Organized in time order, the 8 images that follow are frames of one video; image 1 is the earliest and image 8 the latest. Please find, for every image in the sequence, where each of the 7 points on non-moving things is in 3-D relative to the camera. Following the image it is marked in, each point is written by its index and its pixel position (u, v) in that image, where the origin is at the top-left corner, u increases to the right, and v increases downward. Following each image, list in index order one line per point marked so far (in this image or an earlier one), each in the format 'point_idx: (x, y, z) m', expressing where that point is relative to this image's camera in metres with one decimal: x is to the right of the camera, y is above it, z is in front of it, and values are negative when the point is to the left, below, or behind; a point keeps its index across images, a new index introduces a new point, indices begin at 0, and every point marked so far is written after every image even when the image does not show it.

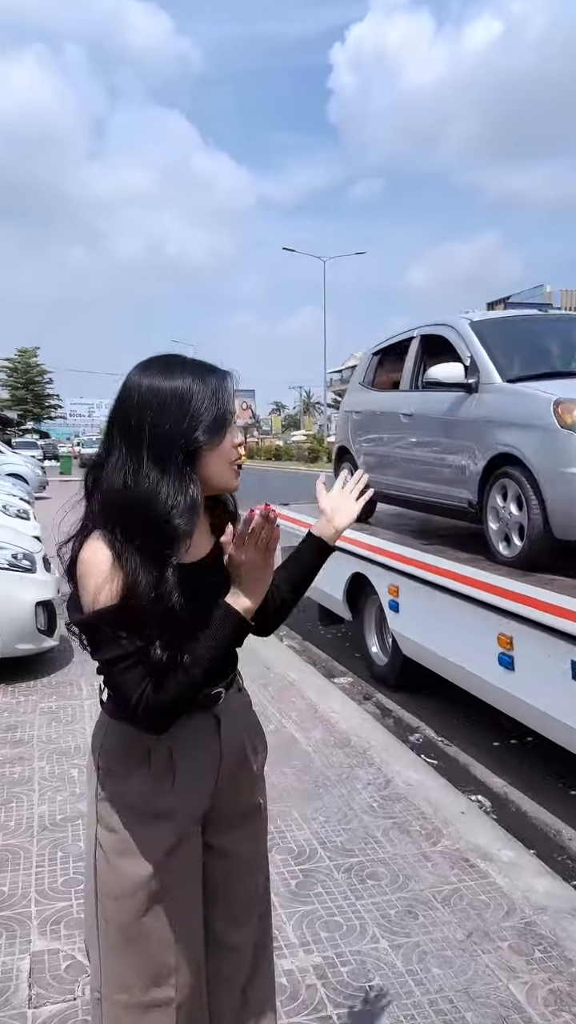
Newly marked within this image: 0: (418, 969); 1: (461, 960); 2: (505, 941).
0: (+0.4, -1.4, +2.3) m
1: (+0.6, -1.4, +2.3) m
2: (+0.7, -1.4, +2.4) m
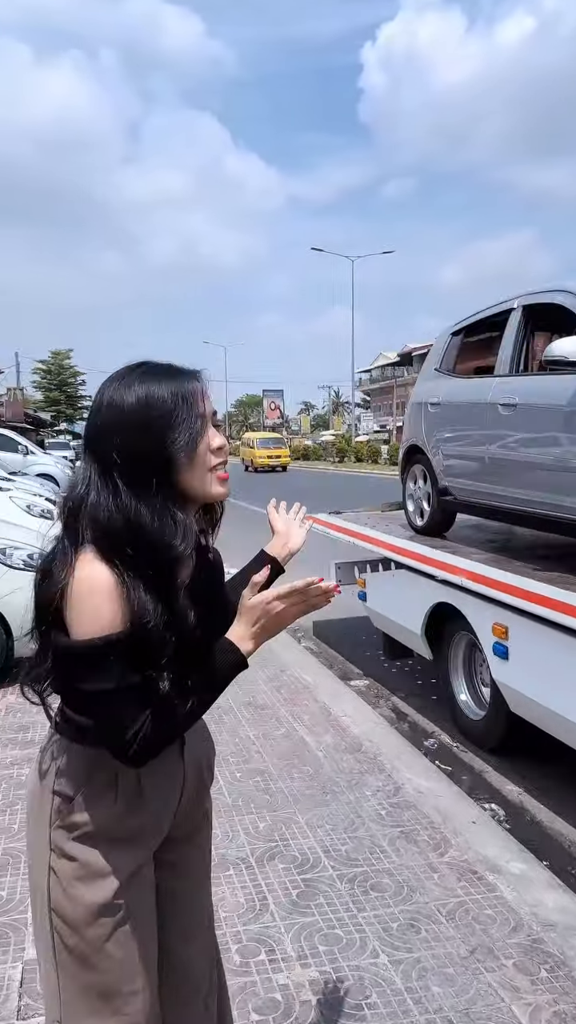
0: (+0.4, -1.5, +2.2) m
1: (+0.5, -1.4, +2.3) m
2: (+0.7, -1.4, +2.4) m
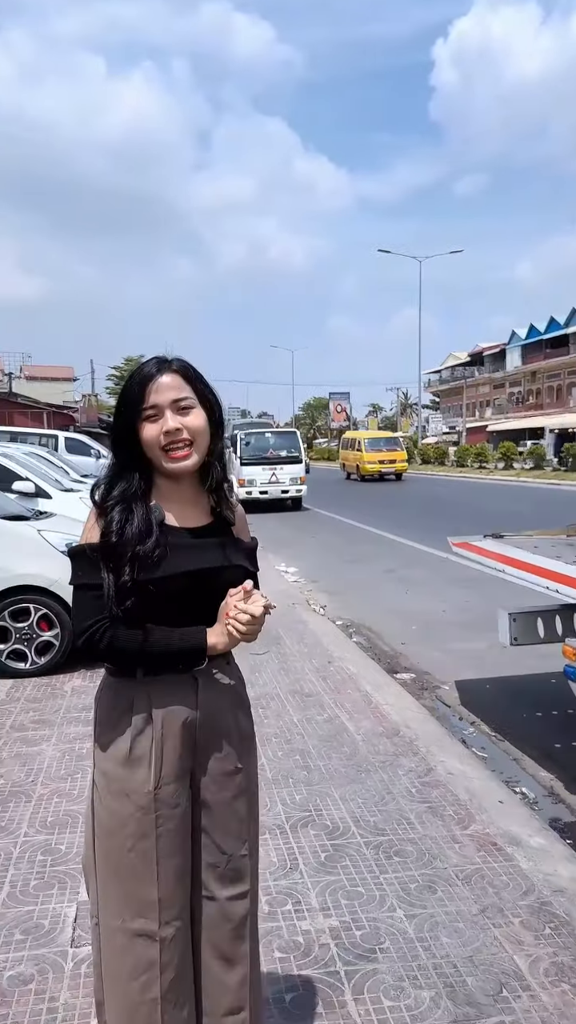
0: (+0.5, -1.4, +2.4) m
1: (+0.6, -1.4, +2.5) m
2: (+0.8, -1.4, +2.5) m
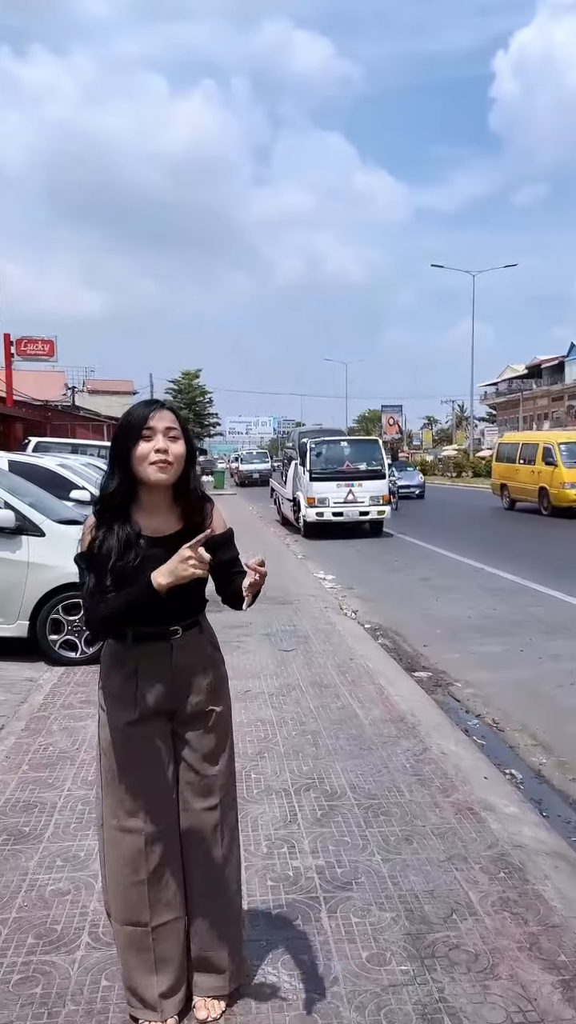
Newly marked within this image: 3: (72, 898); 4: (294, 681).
0: (+0.4, -1.4, +2.9) m
1: (+0.6, -1.4, +2.9) m
2: (+0.8, -1.4, +2.9) m
3: (-0.8, -1.5, +2.8) m
4: (0.0, -1.3, +5.4) m
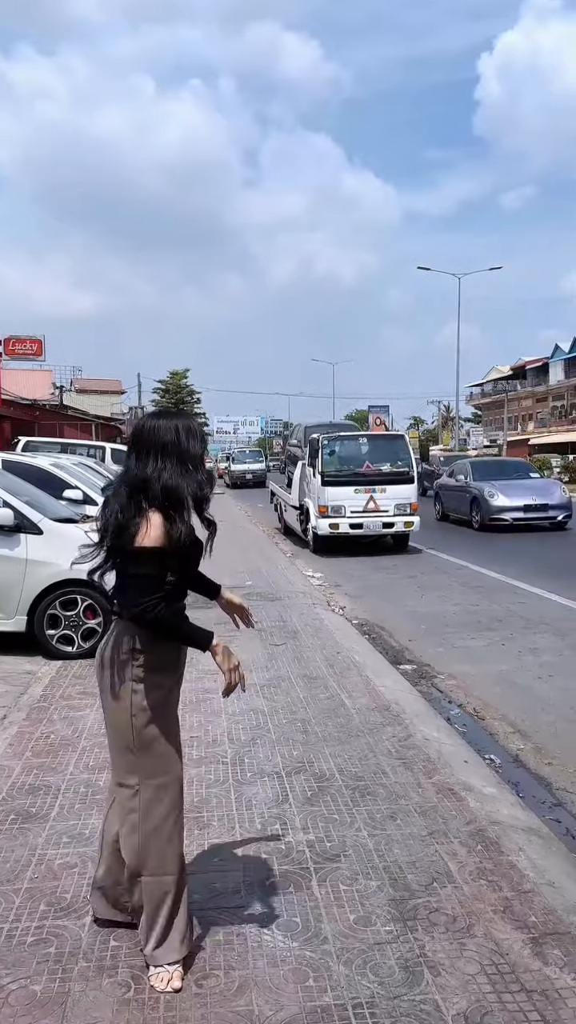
0: (+0.4, -1.4, +3.1) m
1: (+0.6, -1.4, +3.1) m
2: (+0.7, -1.4, +3.2) m
3: (-0.9, -1.5, +3.0) m
4: (0.0, -1.2, +5.6) m
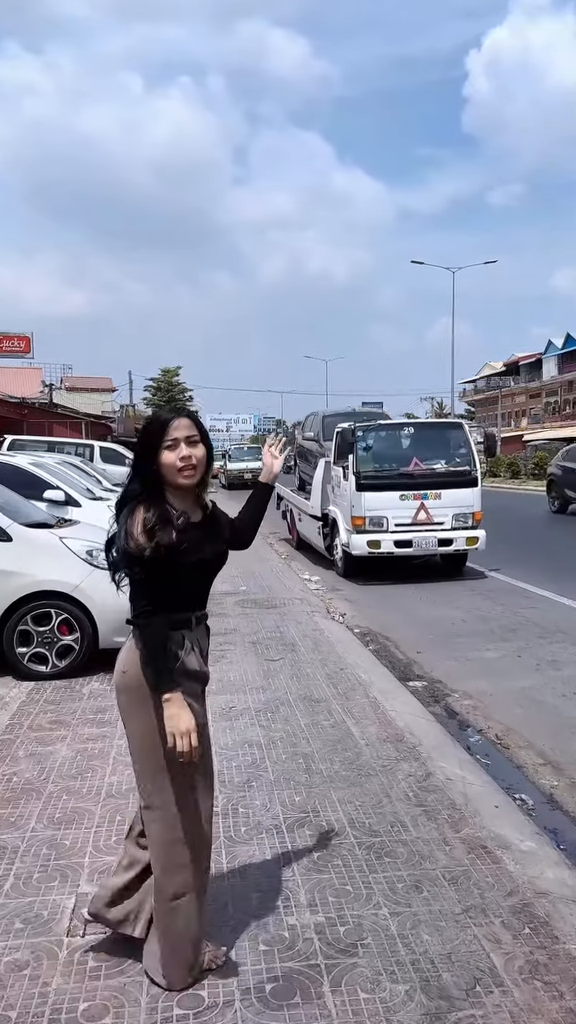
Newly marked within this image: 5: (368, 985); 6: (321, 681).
0: (+0.4, -1.5, +2.5) m
1: (+0.6, -1.4, +2.5) m
2: (+0.8, -1.4, +2.6) m
3: (-0.8, -1.5, +2.4) m
4: (0.0, -1.3, +5.0) m
5: (+0.2, -1.5, +2.3) m
6: (+0.2, -1.2, +5.3) m
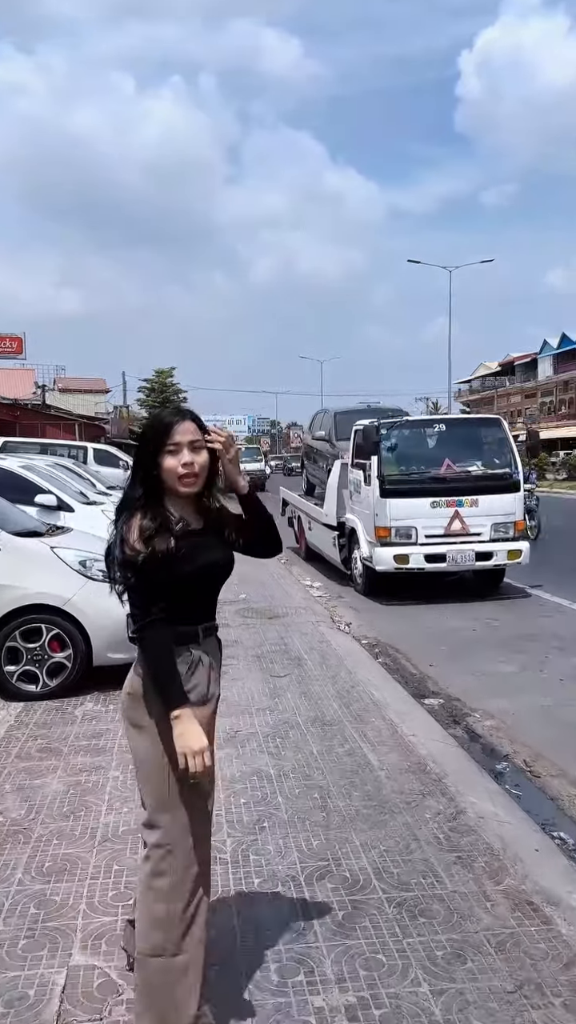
0: (+0.5, -1.5, +2.1) m
1: (+0.6, -1.5, +2.2) m
2: (+0.8, -1.5, +2.2) m
3: (-0.8, -1.5, +2.0) m
4: (0.0, -1.3, +4.7) m
5: (+0.3, -1.5, +1.9) m
6: (+0.3, -1.3, +4.9) m
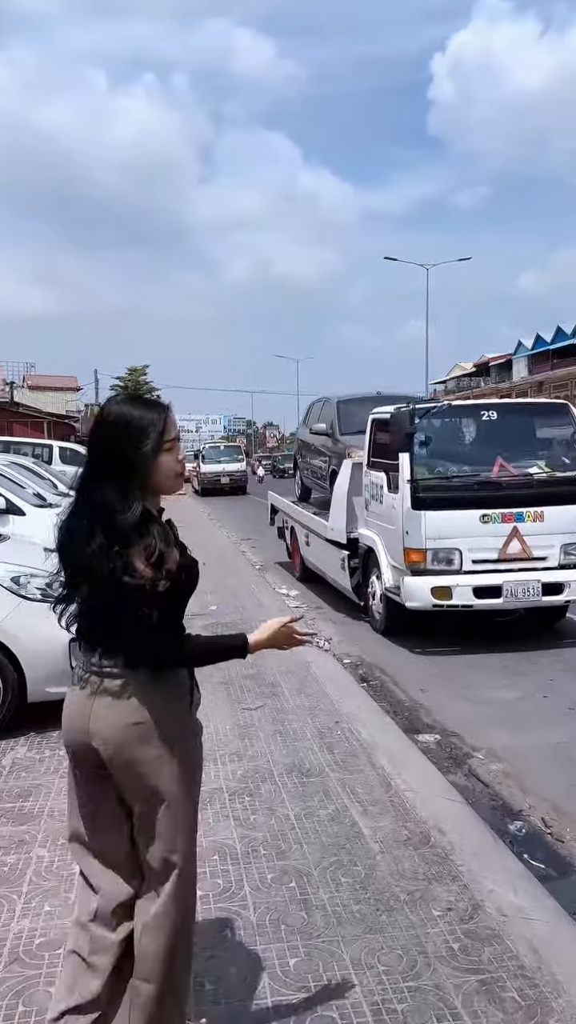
0: (+0.4, -1.5, +1.4) m
1: (+0.6, -1.5, +1.4) m
2: (+0.8, -1.5, +1.5) m
3: (-0.8, -1.6, +1.2) m
4: (-0.1, -1.4, +3.9) m
5: (+0.3, -1.6, +1.2) m
6: (+0.1, -1.3, +4.2) m
